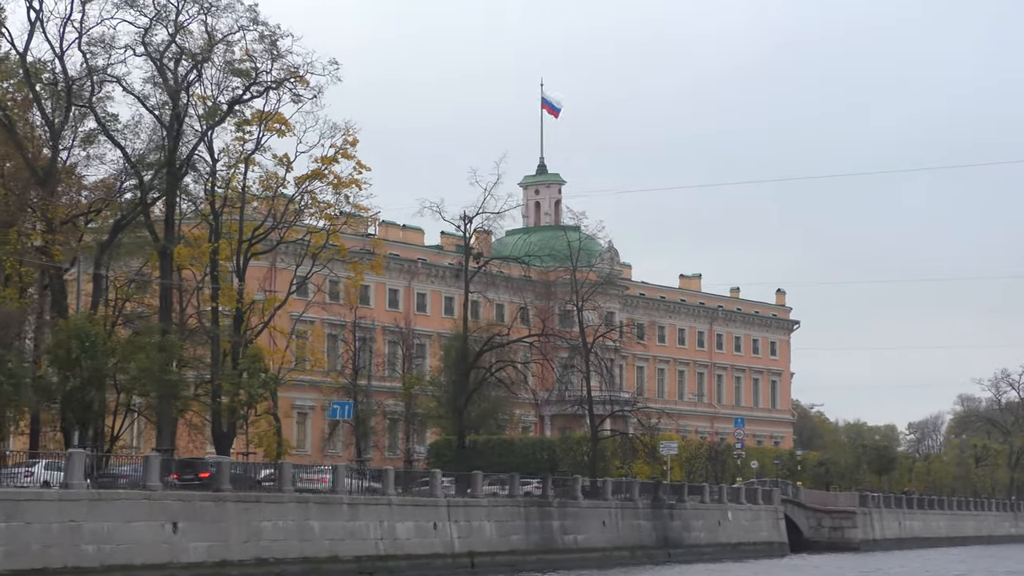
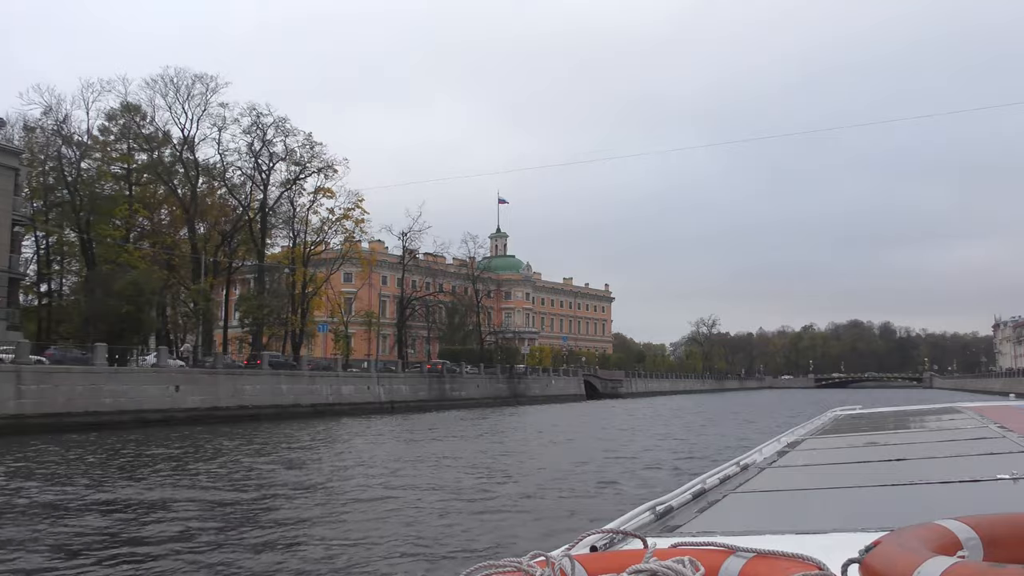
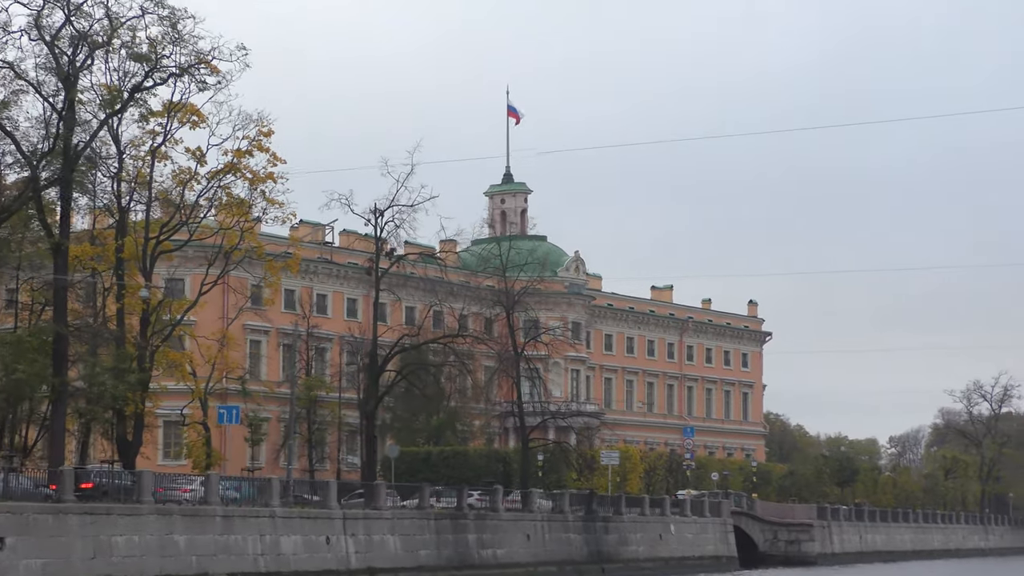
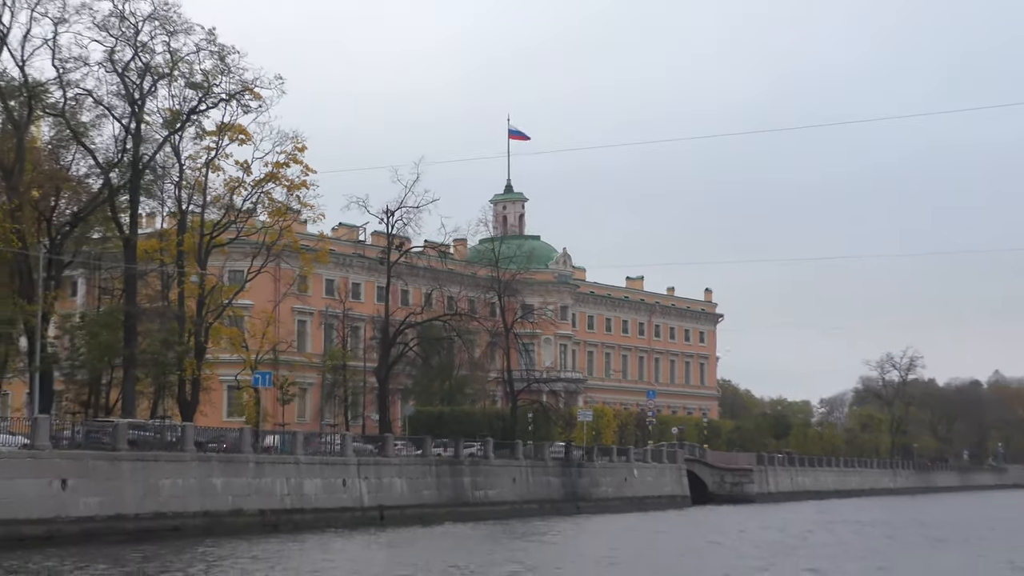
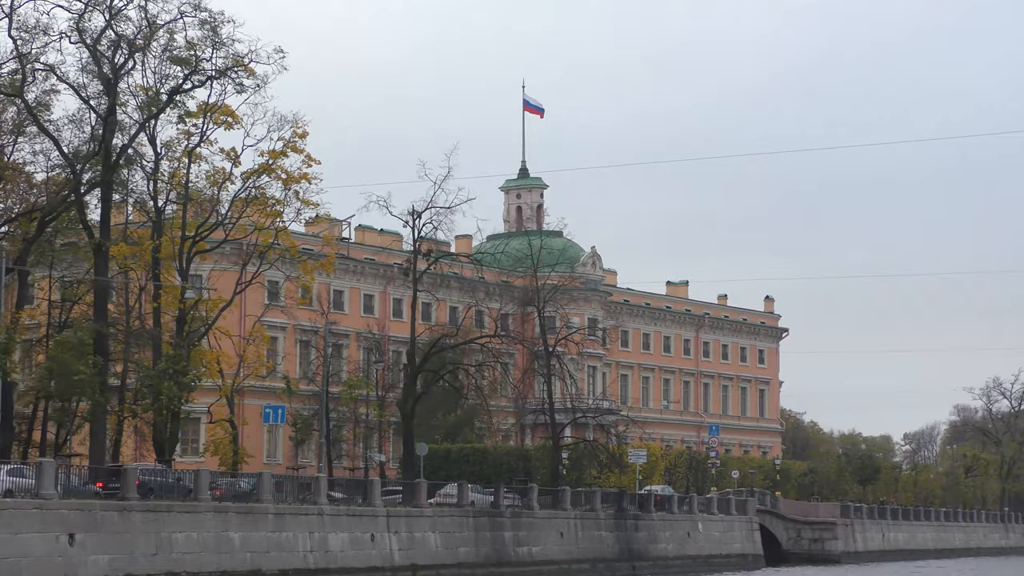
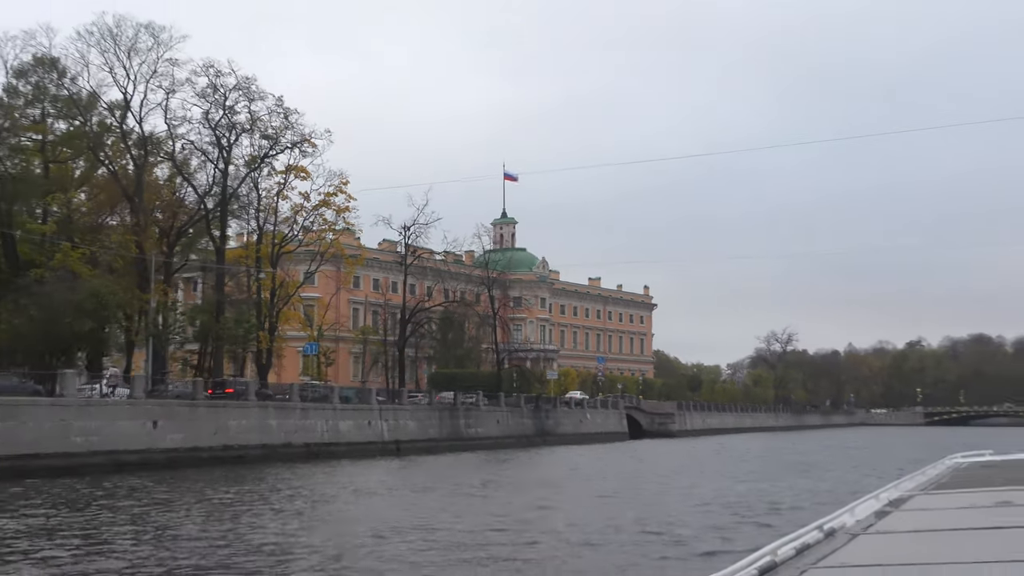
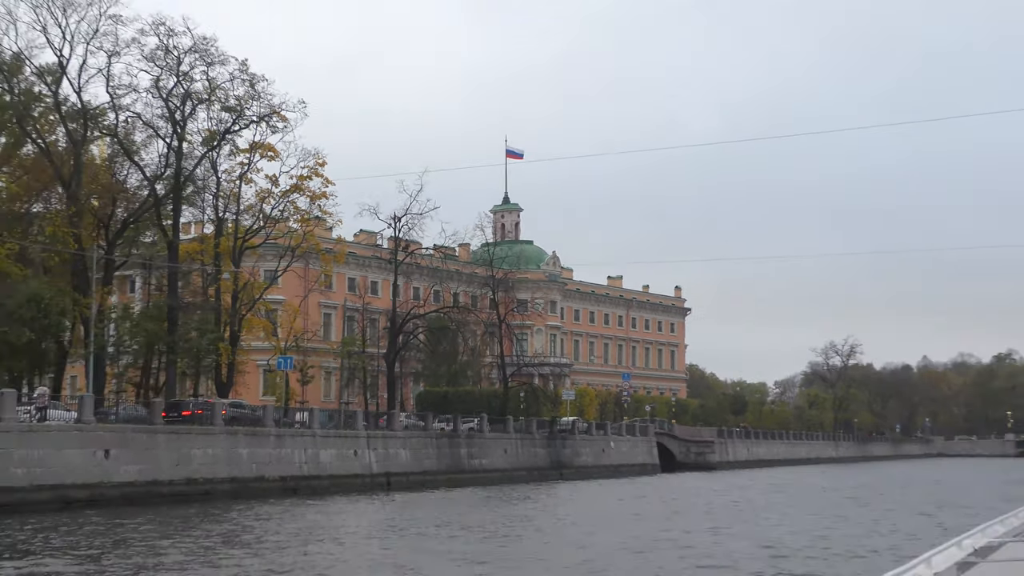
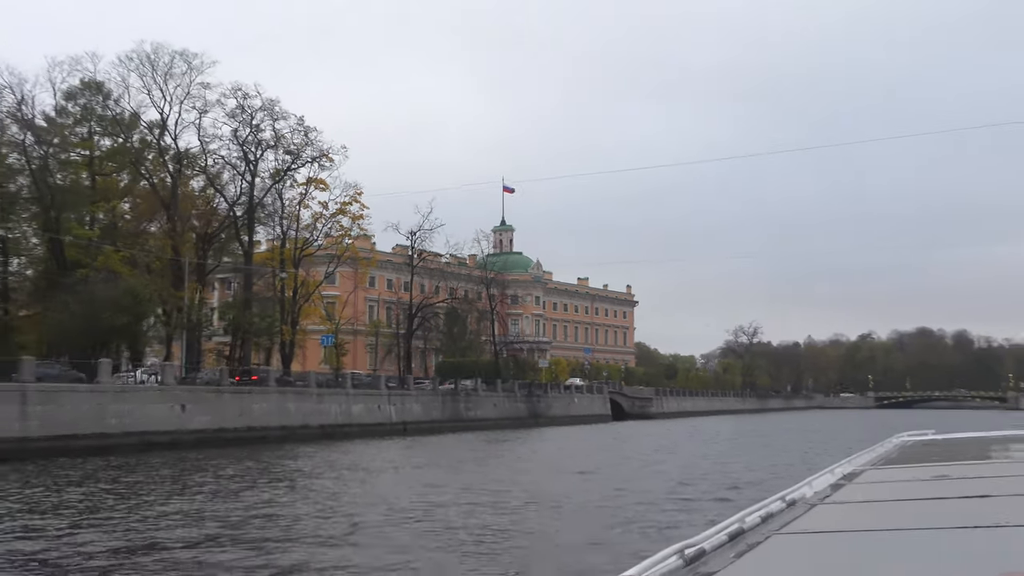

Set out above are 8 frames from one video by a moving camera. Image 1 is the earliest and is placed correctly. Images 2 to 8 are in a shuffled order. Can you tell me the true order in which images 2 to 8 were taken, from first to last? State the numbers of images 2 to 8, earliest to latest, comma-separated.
5, 3, 4, 7, 6, 8, 2
